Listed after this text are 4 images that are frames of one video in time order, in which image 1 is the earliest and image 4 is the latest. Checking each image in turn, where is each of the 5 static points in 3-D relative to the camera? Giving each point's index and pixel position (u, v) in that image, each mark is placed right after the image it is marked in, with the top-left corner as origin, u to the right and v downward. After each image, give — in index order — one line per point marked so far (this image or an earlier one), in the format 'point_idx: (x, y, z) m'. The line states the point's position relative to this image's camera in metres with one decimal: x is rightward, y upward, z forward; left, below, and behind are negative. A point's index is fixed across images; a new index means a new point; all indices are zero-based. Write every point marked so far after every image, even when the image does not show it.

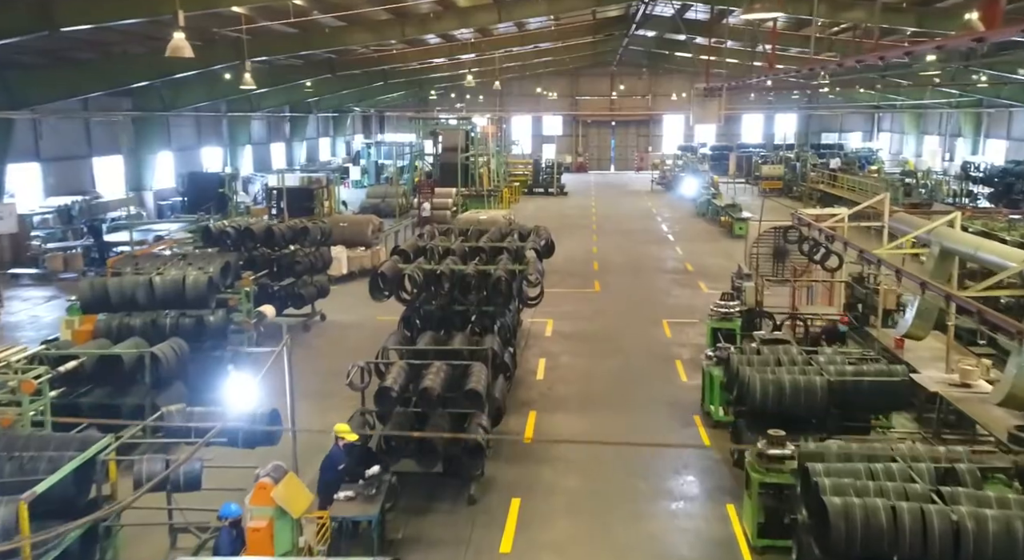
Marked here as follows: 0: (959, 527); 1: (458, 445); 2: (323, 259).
0: (+2.9, -1.6, +5.2) m
1: (-0.6, -1.8, +8.5) m
2: (-3.7, +0.4, +15.5) m
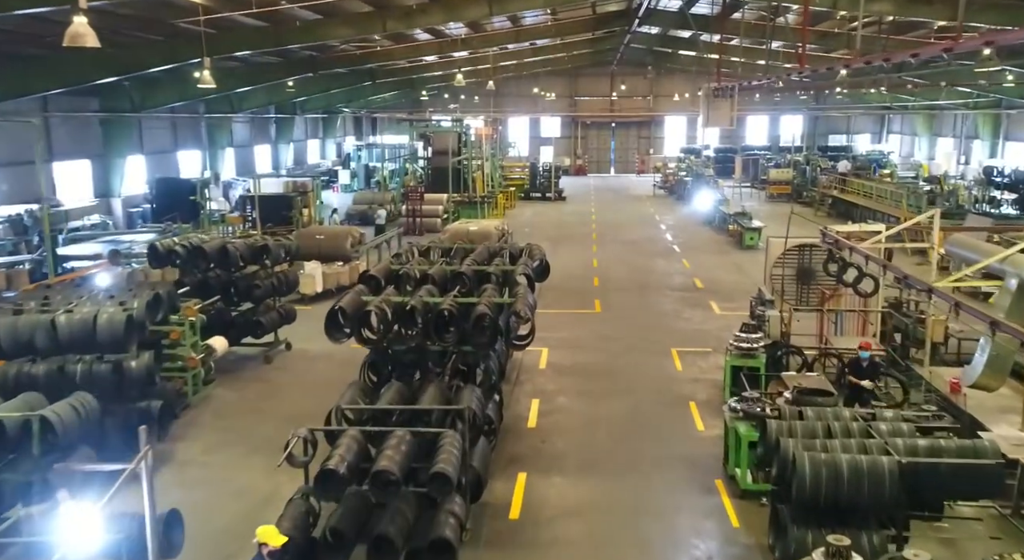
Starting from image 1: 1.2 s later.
0: (+2.8, -2.0, +3.4) m
1: (-0.8, -2.2, +6.7) m
2: (-3.9, 0.0, +13.7) m
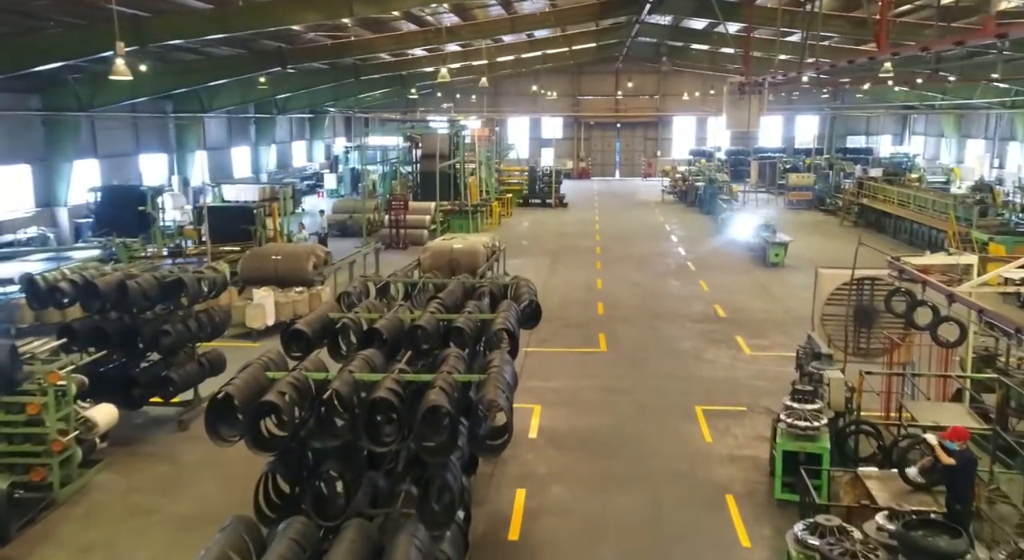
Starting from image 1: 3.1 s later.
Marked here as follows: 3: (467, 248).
0: (+2.5, -2.6, +0.5) m
1: (-1.0, -2.8, +3.9) m
2: (-4.1, -0.6, +10.9) m
3: (-1.0, +0.7, +17.0) m
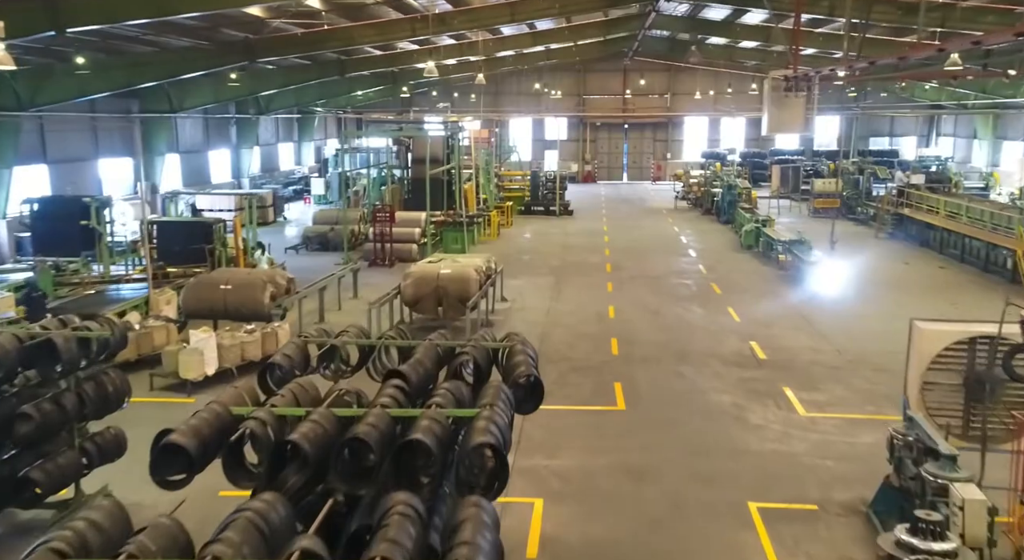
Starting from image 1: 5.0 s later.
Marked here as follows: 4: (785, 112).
0: (+2.4, -3.2, -2.3) m
1: (-1.1, -3.3, +1.1) m
2: (-4.2, -1.2, +8.1) m
3: (-1.0, +0.1, +14.2) m
4: (+5.4, +3.4, +15.7) m
